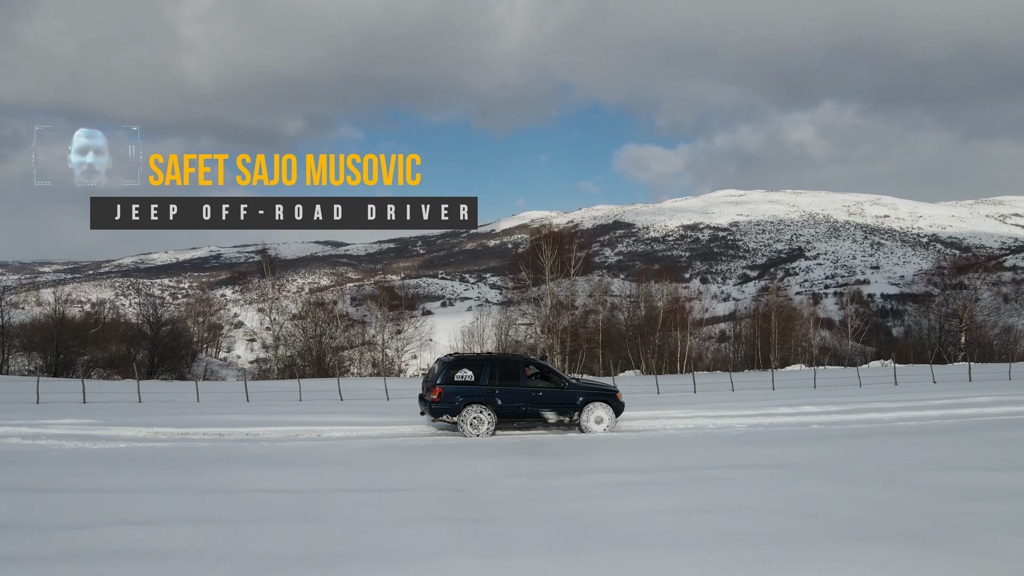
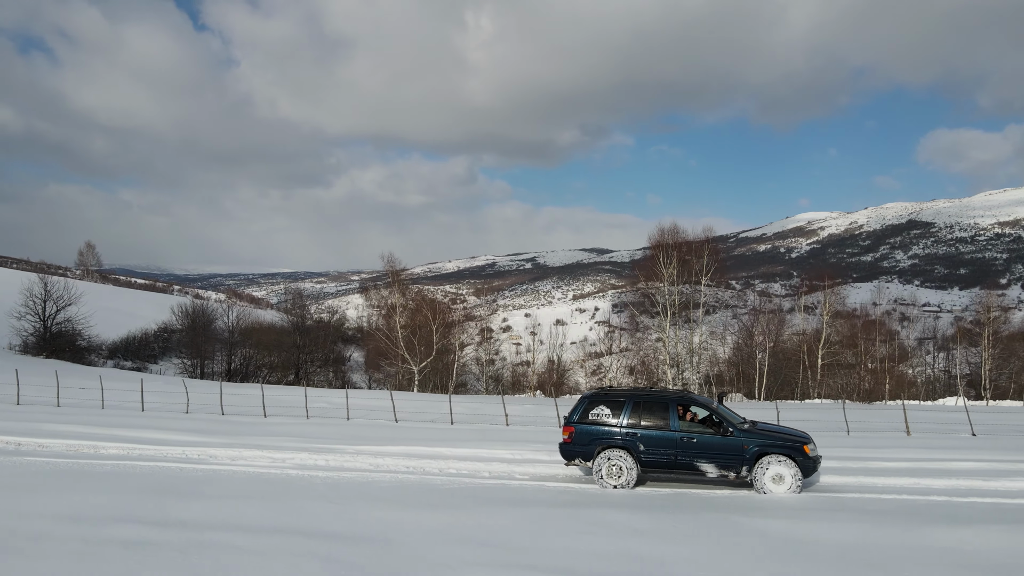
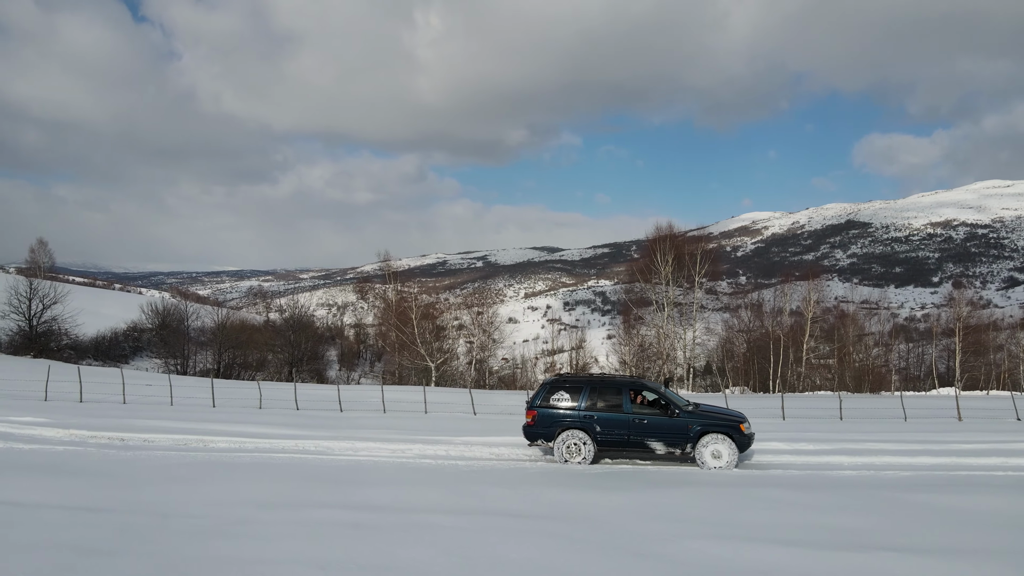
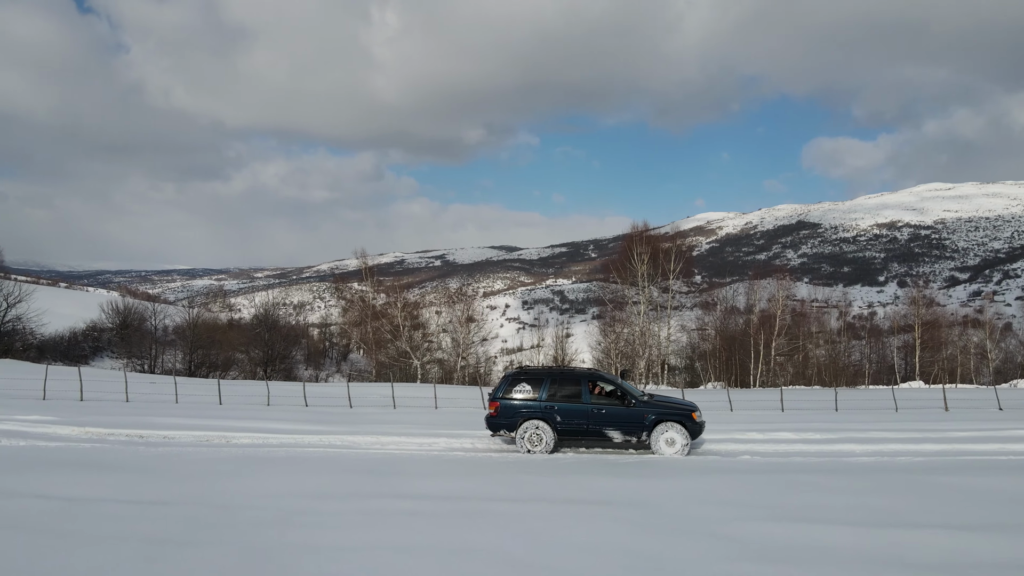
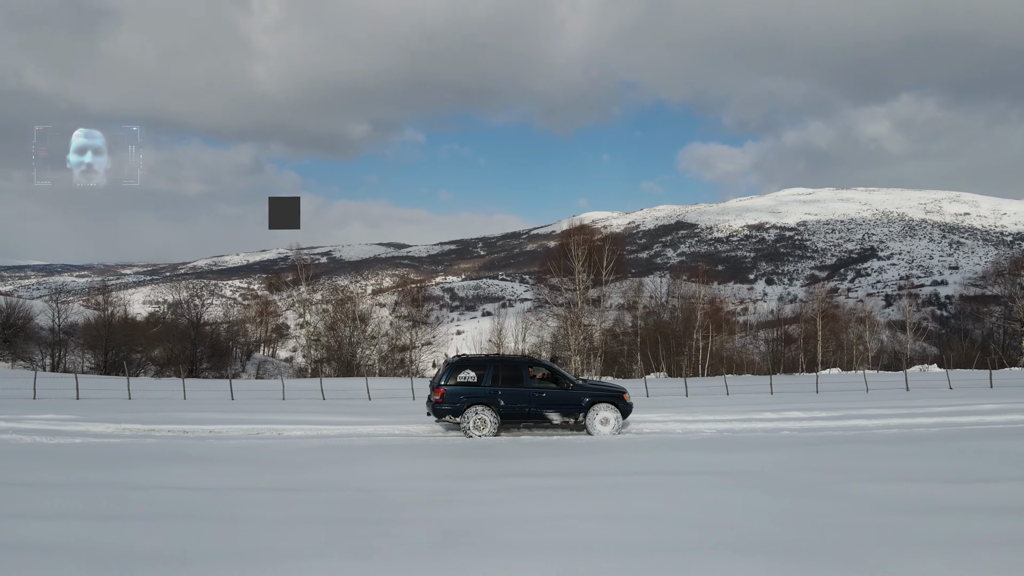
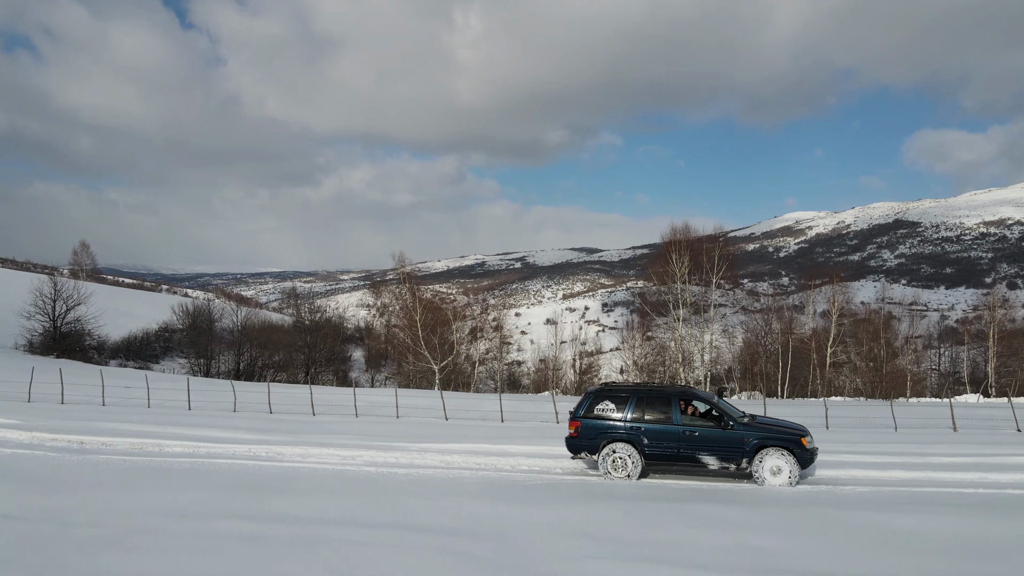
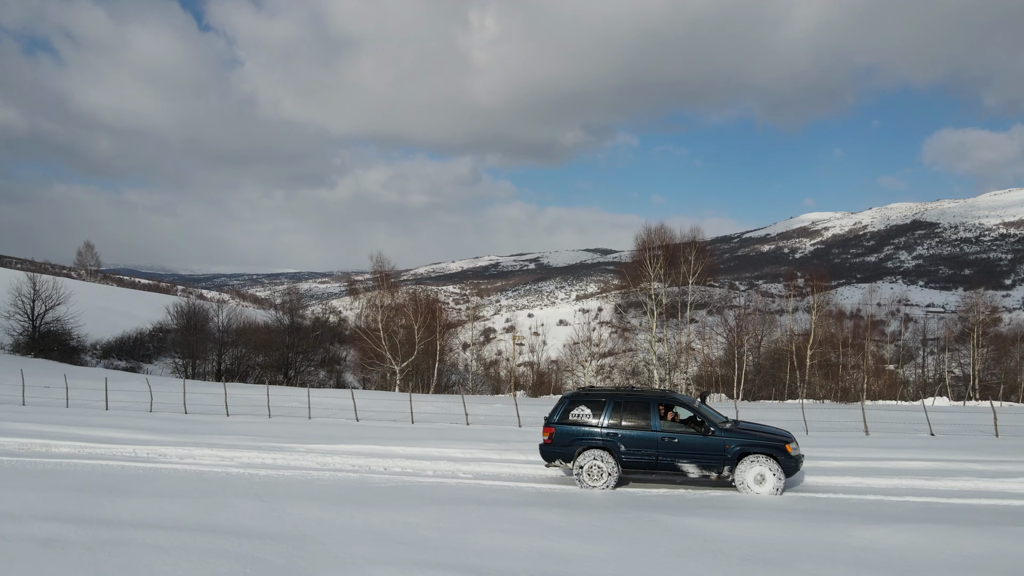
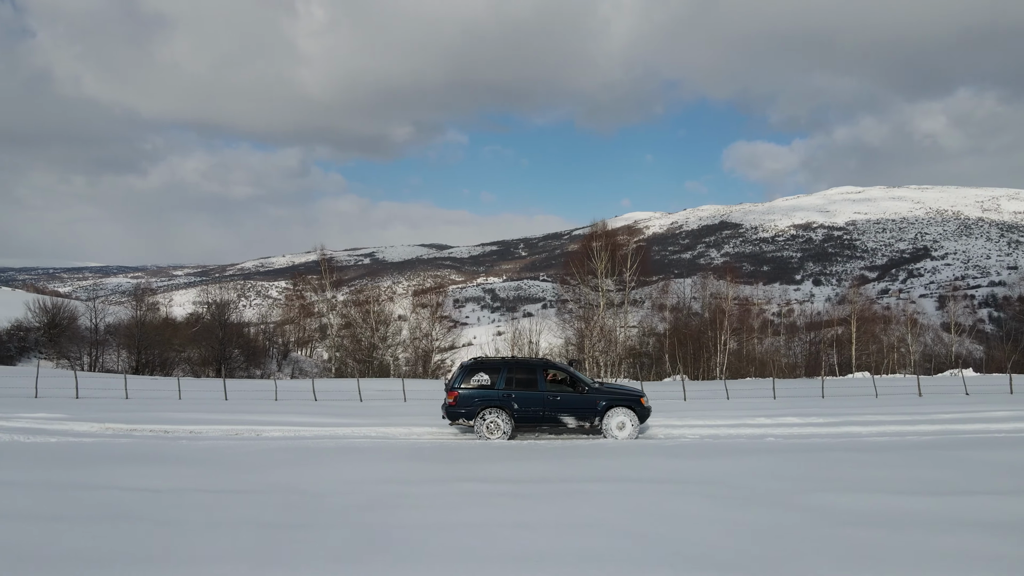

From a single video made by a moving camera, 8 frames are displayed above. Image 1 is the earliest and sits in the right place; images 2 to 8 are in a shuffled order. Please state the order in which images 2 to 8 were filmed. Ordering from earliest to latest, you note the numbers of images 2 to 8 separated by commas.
5, 8, 4, 3, 6, 2, 7
